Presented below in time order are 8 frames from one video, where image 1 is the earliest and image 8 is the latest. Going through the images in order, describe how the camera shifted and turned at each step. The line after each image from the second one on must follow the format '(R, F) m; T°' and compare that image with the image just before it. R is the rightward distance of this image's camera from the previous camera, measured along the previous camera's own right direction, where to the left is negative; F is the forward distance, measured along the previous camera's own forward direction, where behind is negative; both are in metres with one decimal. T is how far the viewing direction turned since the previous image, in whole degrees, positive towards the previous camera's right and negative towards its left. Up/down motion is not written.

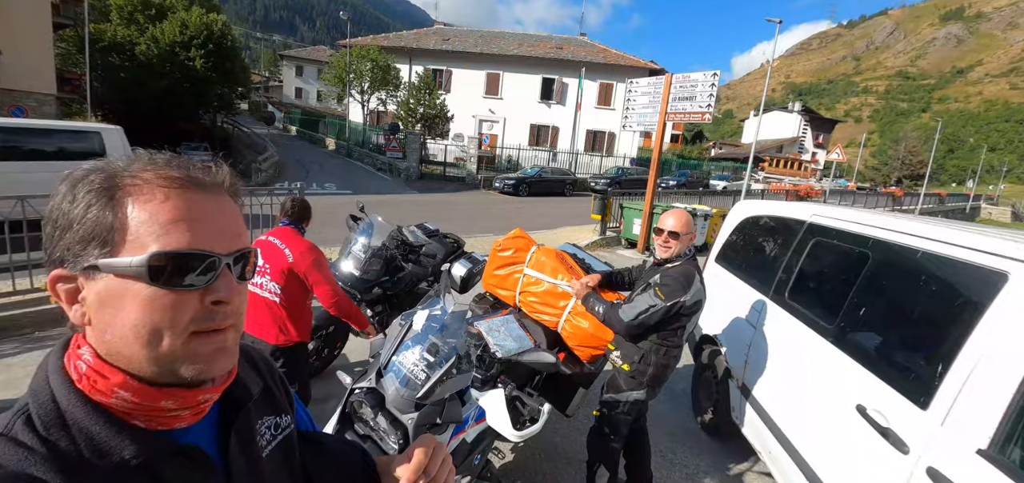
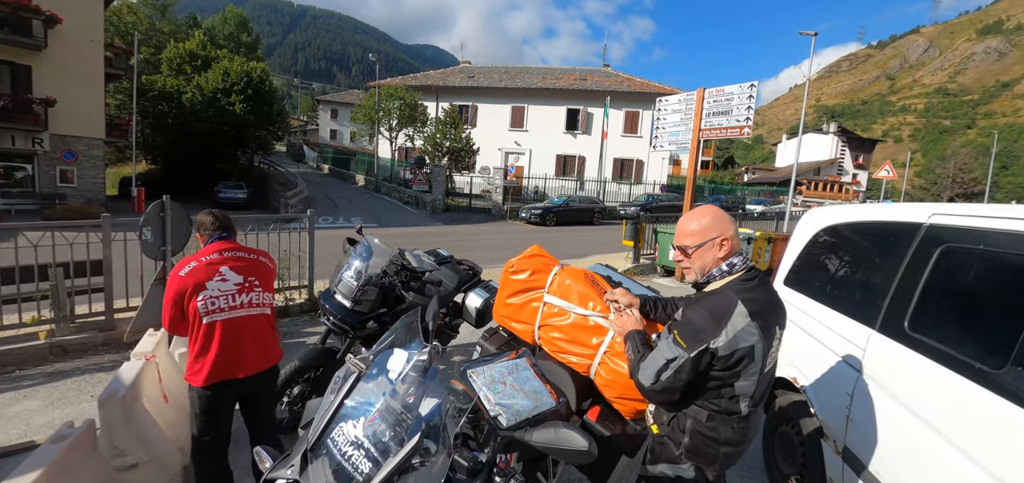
(+0.1, +0.6) m; -3°
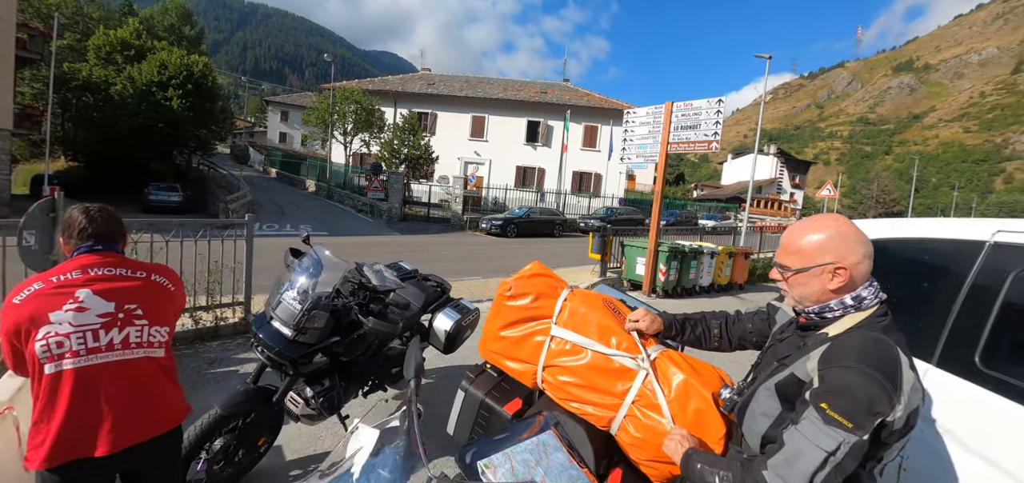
(-0.2, +0.5) m; +6°
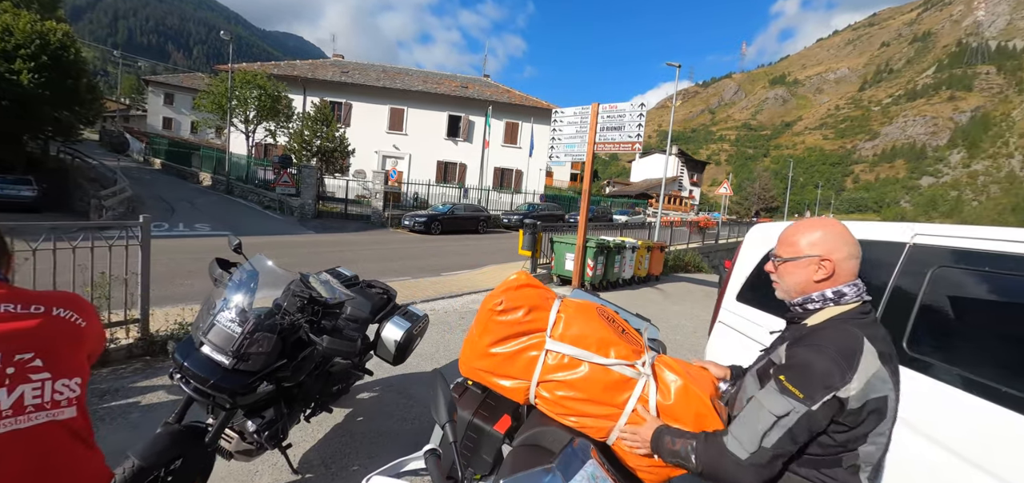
(-0.3, +0.2) m; +10°
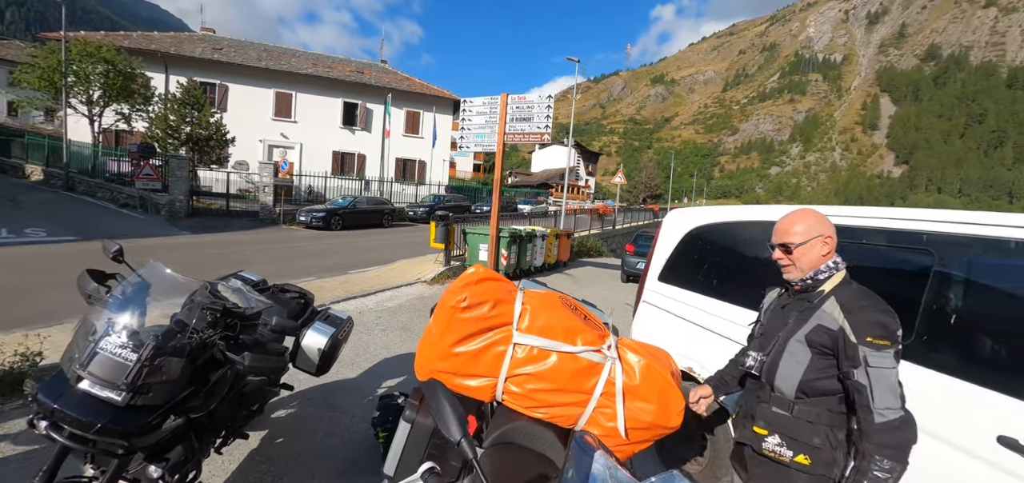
(-0.2, +0.2) m; +12°
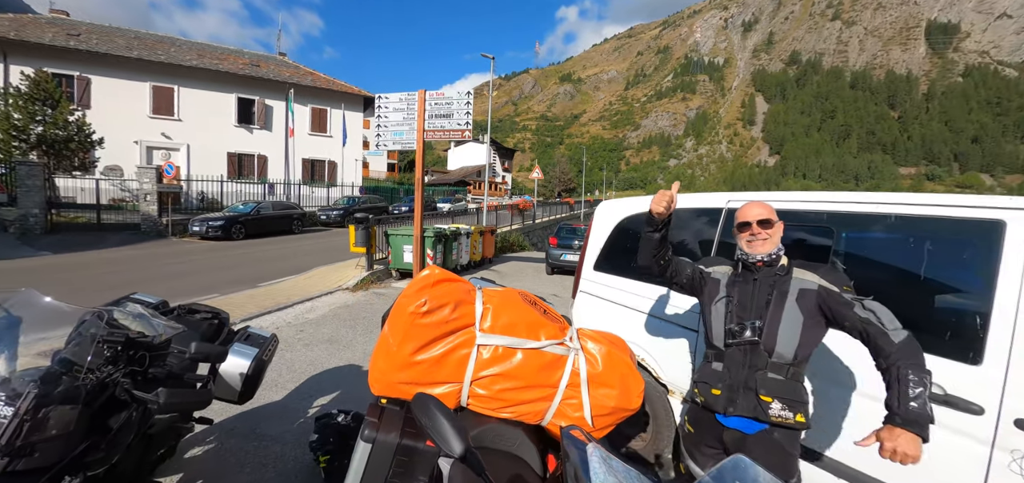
(-0.1, +0.1) m; +10°
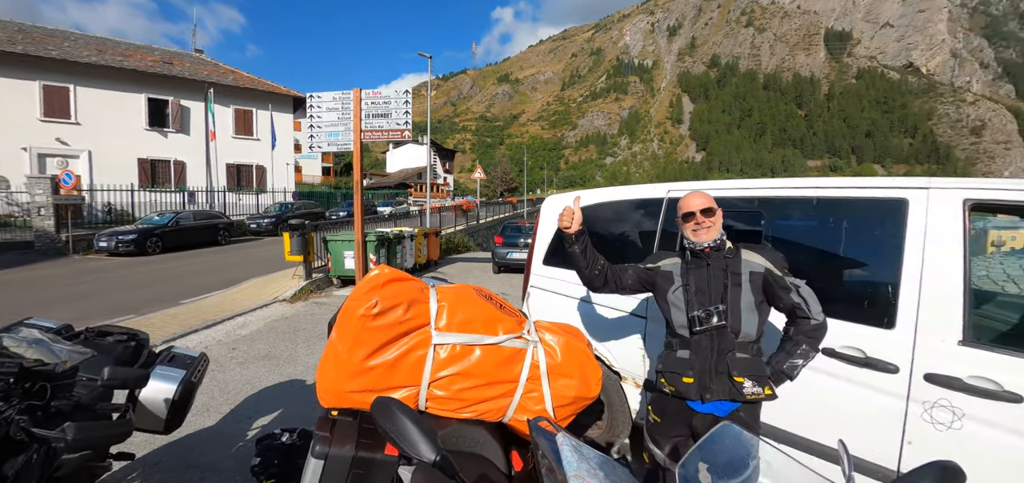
(0.0, +0.1) m; +7°
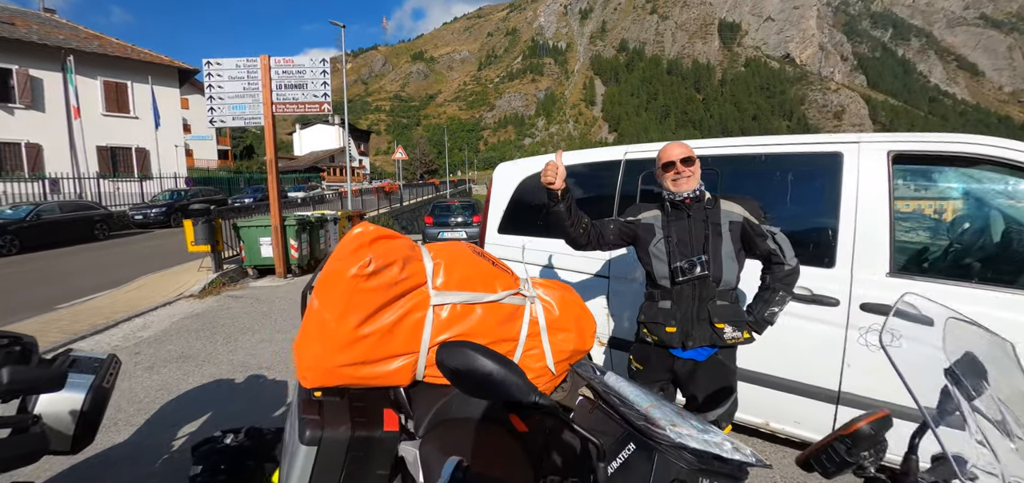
(-0.3, +0.2) m; +10°
